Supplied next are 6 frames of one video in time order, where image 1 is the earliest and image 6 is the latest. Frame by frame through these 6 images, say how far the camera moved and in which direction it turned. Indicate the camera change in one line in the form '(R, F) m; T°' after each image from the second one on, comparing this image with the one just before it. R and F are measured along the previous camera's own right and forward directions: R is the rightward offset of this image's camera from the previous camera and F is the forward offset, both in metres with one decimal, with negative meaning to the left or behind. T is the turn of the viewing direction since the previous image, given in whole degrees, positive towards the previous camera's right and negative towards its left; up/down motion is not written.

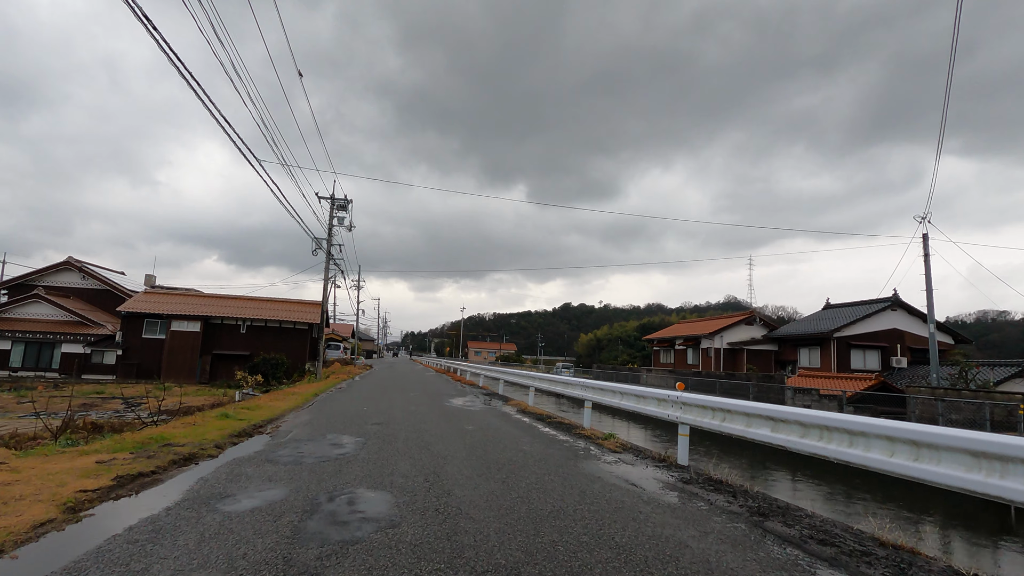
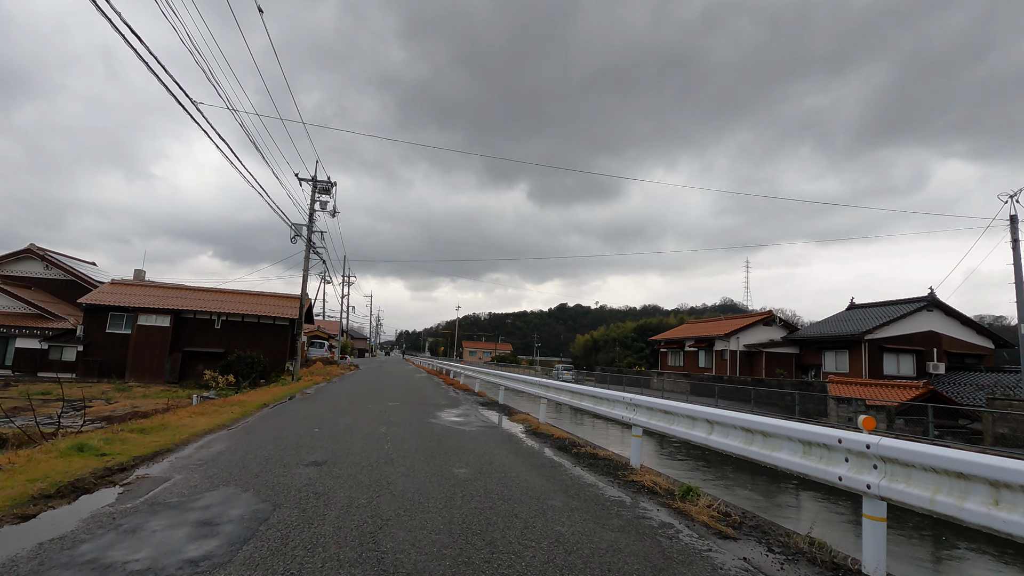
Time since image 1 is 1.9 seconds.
(-0.2, +3.0) m; 0°
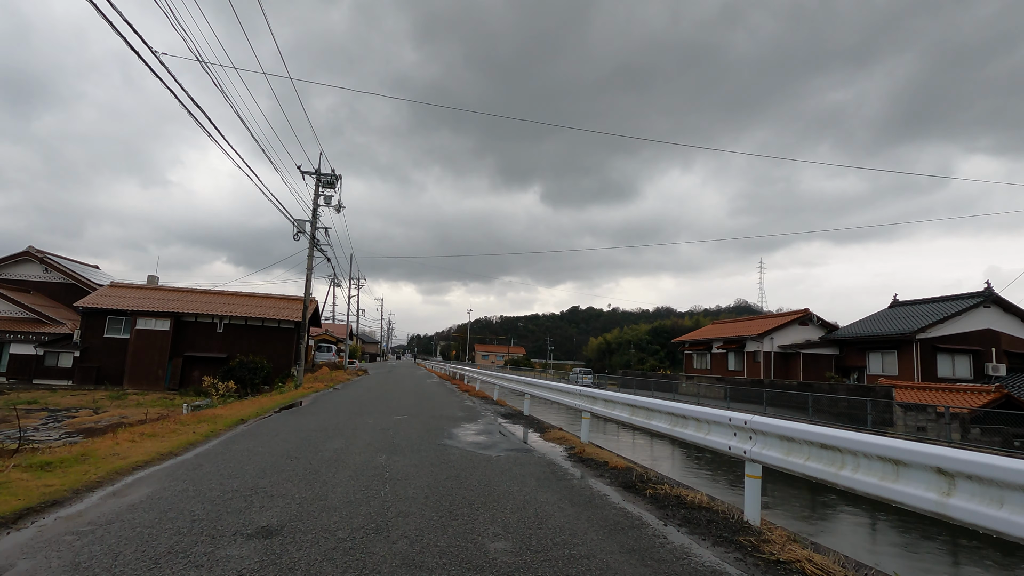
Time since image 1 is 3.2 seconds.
(-0.4, +2.1) m; -1°
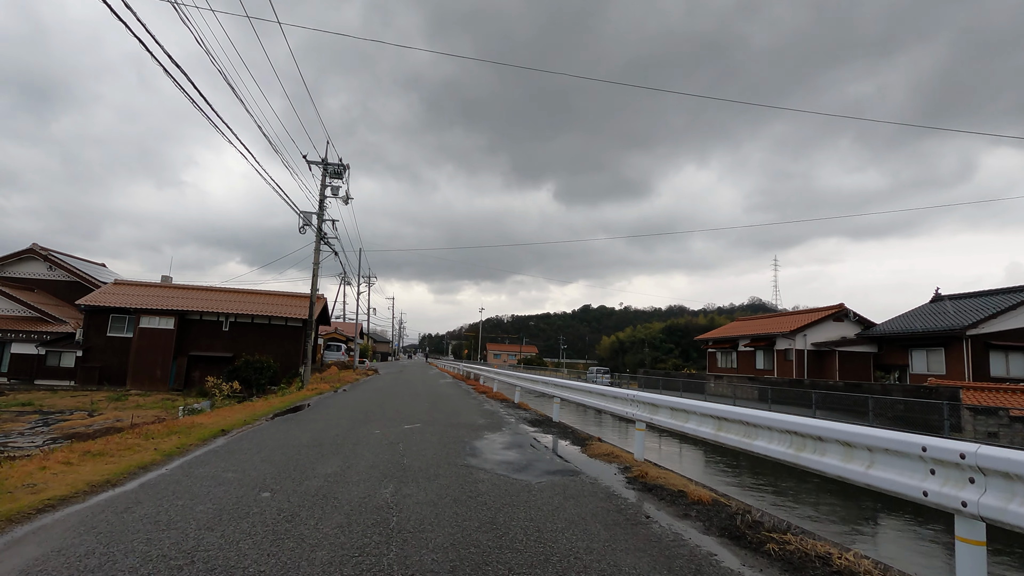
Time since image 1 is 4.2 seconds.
(-0.3, +1.6) m; -1°
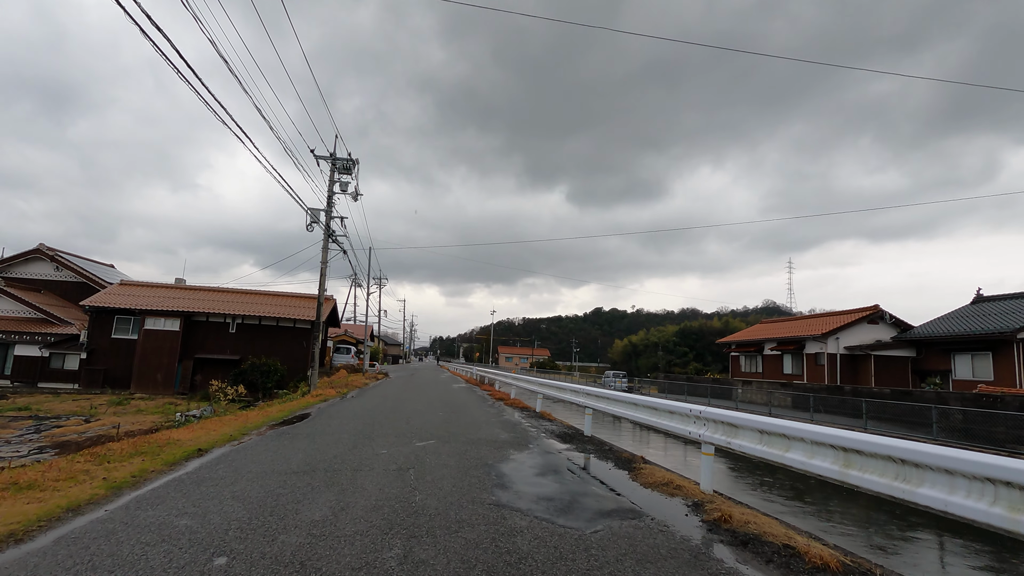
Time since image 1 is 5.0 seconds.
(-0.3, +1.3) m; -1°
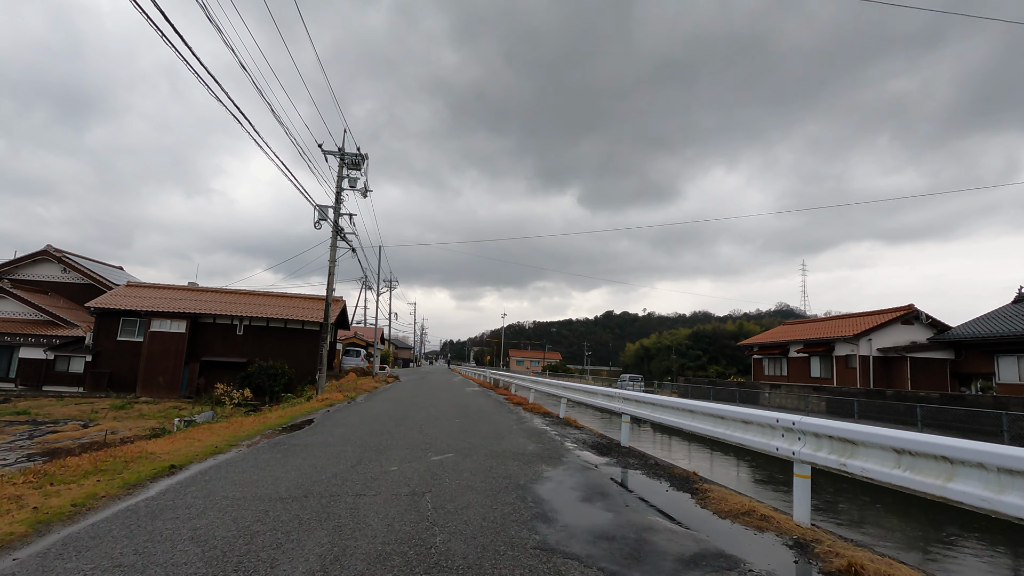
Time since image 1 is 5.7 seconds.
(-0.3, +1.1) m; -1°
